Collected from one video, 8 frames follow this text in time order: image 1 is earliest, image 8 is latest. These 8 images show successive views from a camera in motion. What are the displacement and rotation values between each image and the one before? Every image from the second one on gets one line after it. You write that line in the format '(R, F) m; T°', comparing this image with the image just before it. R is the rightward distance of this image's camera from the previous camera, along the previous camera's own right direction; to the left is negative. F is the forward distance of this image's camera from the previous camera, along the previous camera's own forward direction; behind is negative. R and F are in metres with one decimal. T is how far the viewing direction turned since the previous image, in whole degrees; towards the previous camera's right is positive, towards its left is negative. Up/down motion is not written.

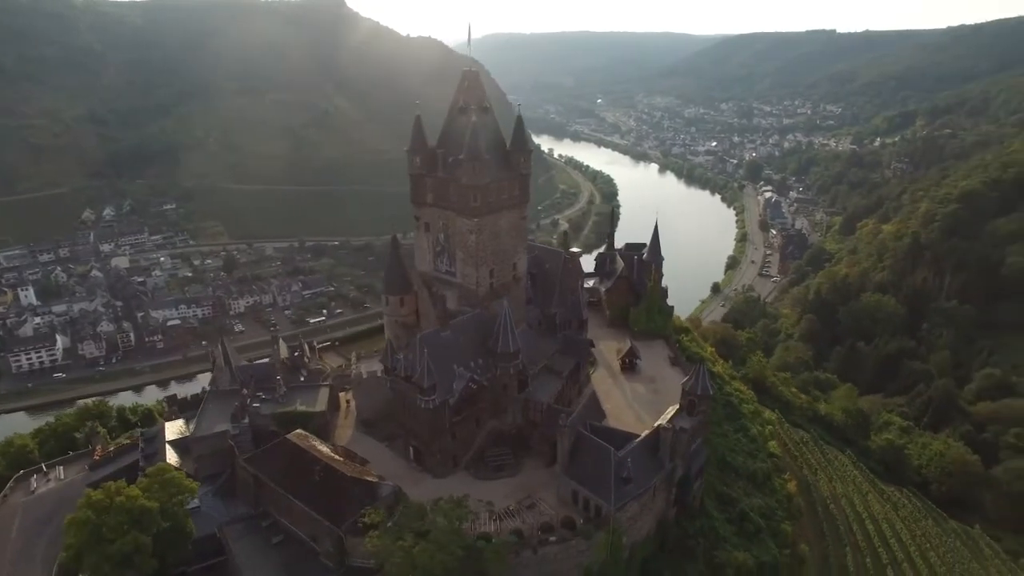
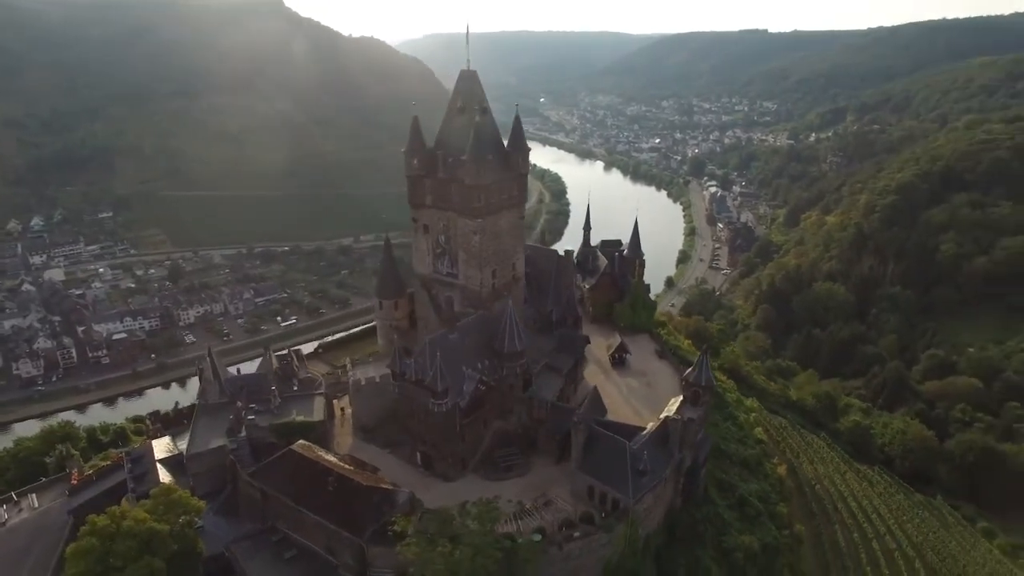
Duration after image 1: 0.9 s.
(-2.1, 0.0) m; +5°
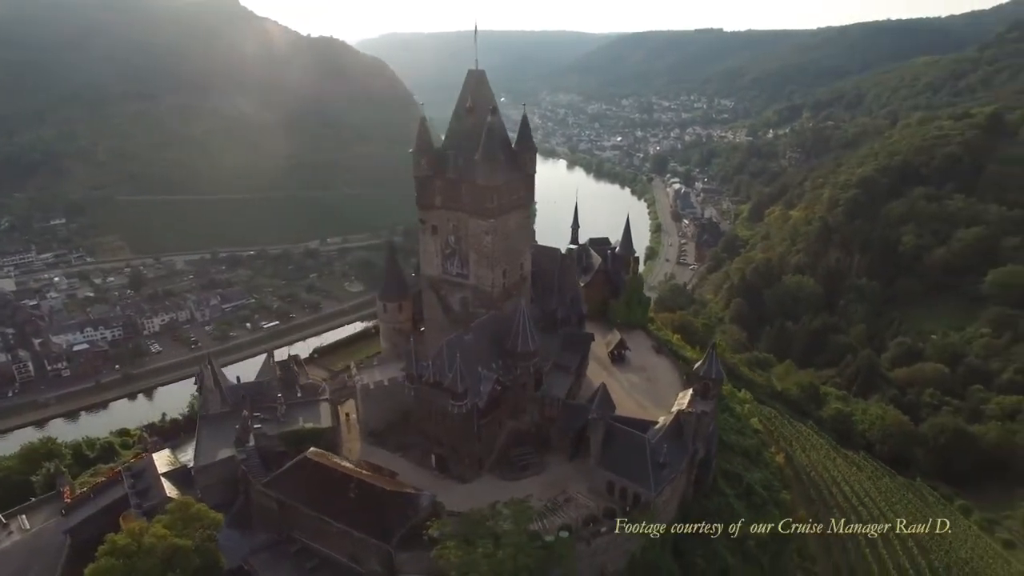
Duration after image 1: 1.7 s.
(-1.8, 0.0) m; +3°
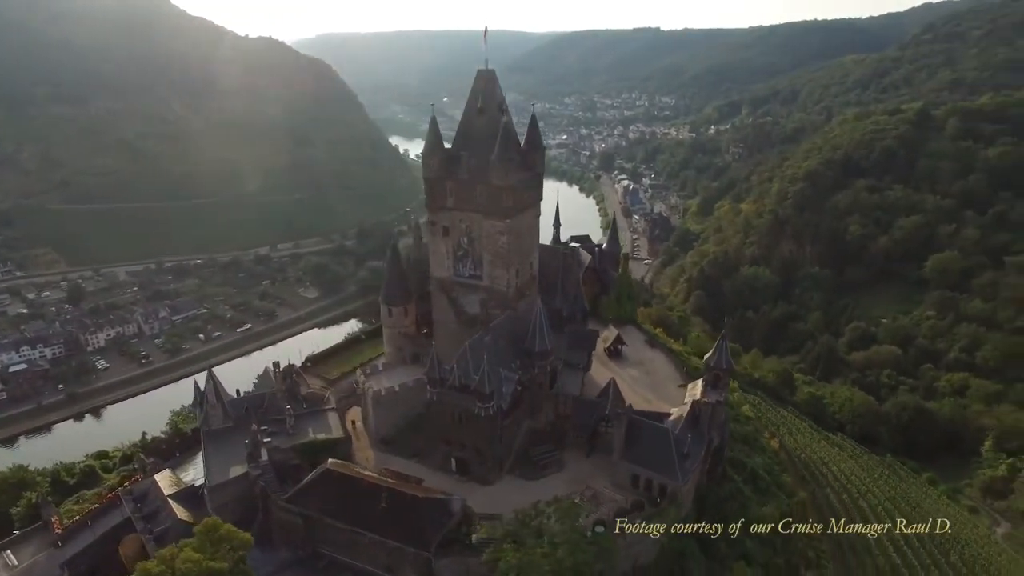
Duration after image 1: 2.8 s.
(-2.5, +0.1) m; +5°
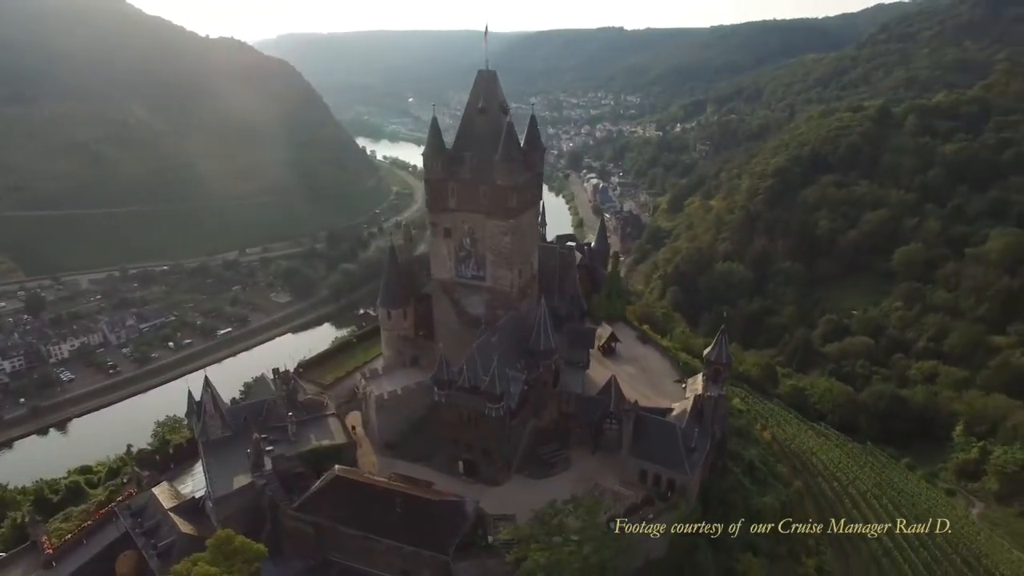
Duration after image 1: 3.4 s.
(-1.3, 0.0) m; +3°
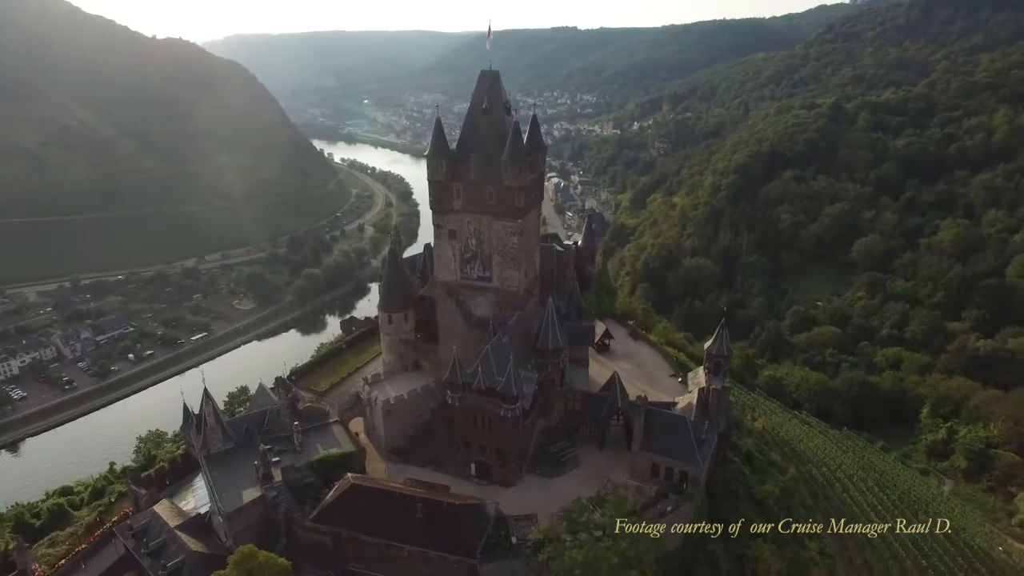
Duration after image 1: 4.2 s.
(-1.8, +0.1) m; +4°
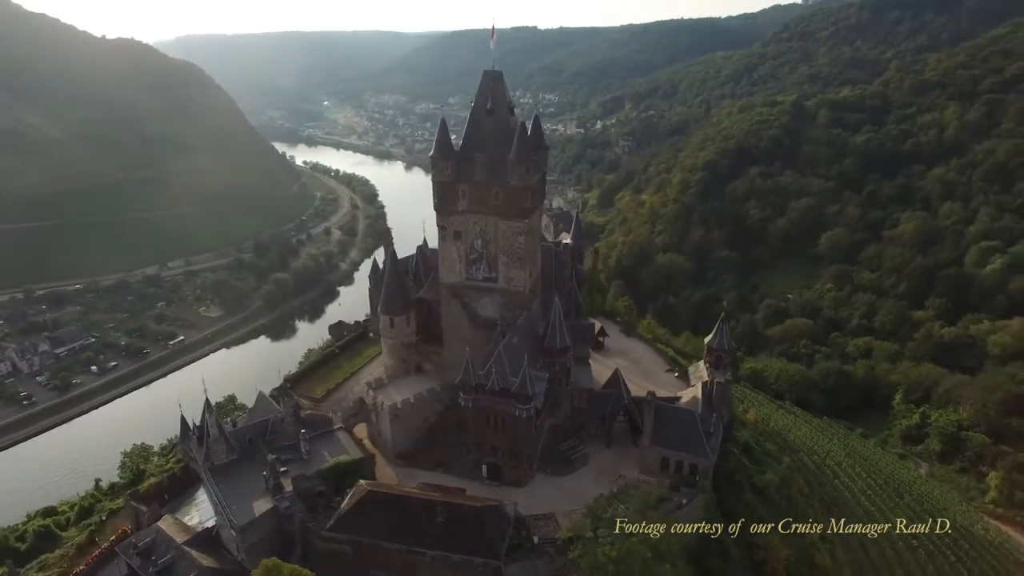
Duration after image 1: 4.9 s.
(-1.6, +0.1) m; +3°
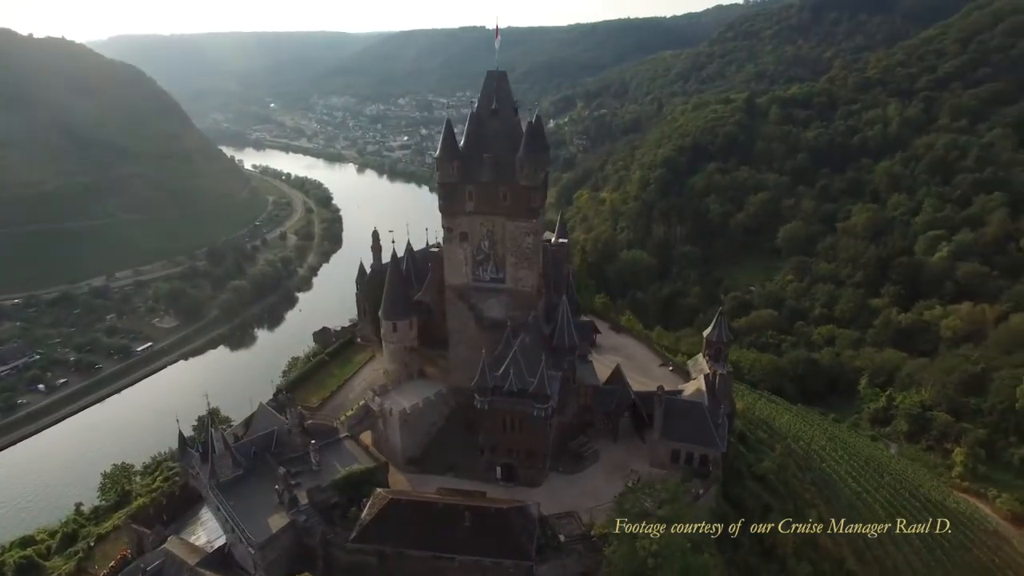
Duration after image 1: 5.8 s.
(-2.0, +0.1) m; +4°
